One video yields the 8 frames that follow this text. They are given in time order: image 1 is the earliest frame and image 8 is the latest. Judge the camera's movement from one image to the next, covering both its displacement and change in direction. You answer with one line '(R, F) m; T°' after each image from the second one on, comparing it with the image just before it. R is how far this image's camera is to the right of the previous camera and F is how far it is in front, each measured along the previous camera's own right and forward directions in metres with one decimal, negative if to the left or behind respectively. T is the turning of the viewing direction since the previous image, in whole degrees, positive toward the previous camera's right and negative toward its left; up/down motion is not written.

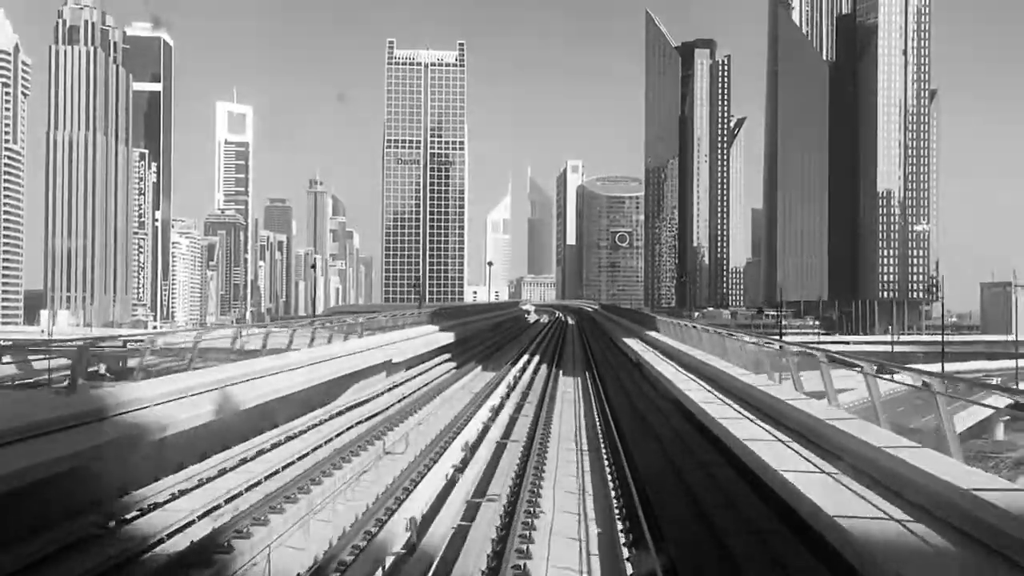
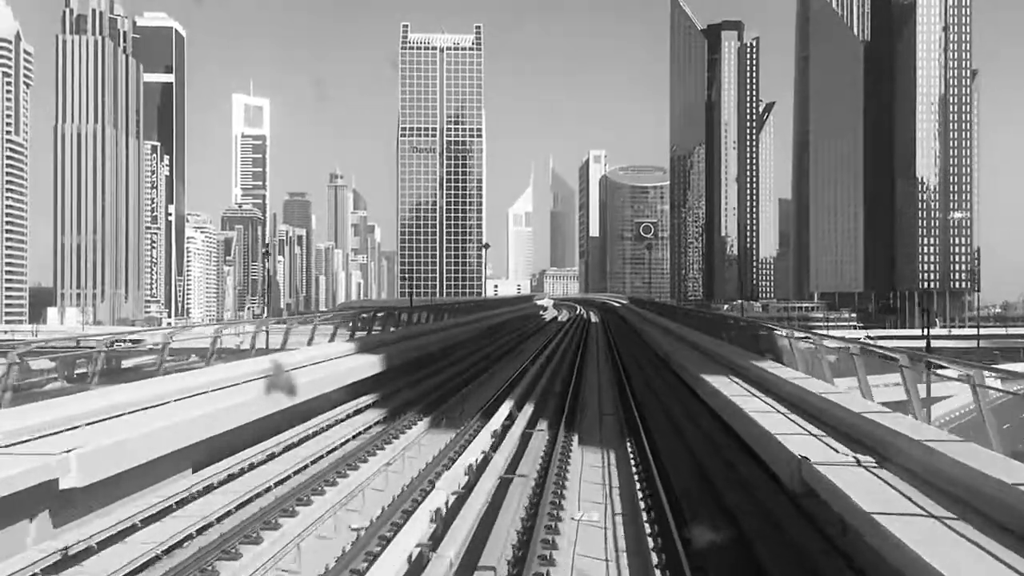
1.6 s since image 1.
(+0.1, +0.8) m; -2°
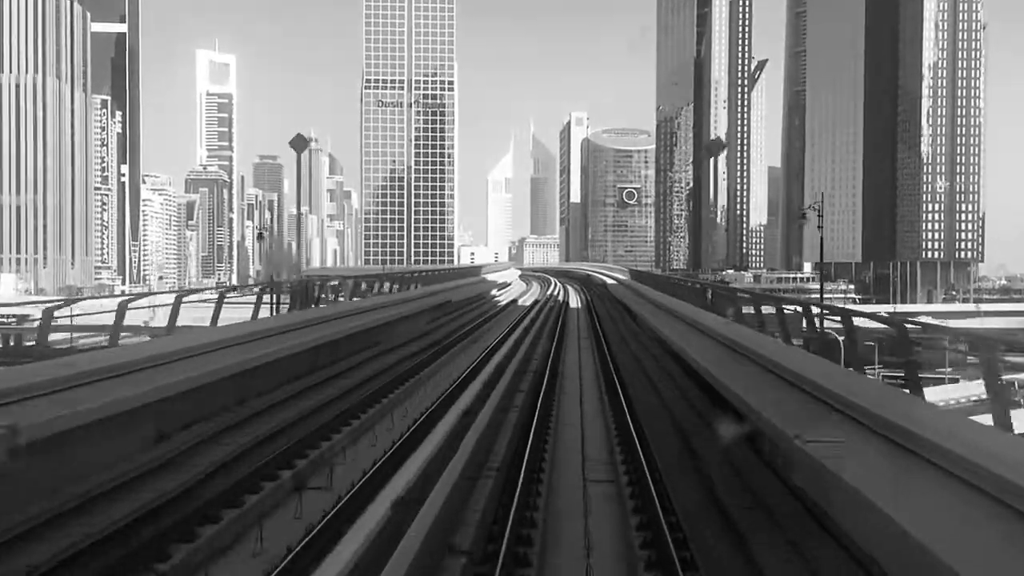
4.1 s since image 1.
(+0.1, +1.3) m; +1°
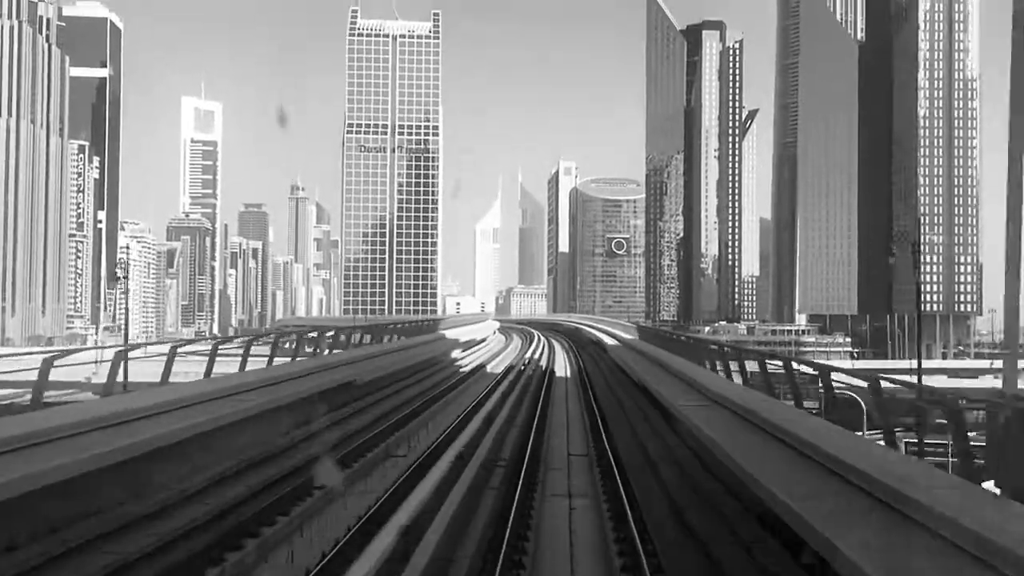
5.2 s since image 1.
(0.0, +0.6) m; +1°
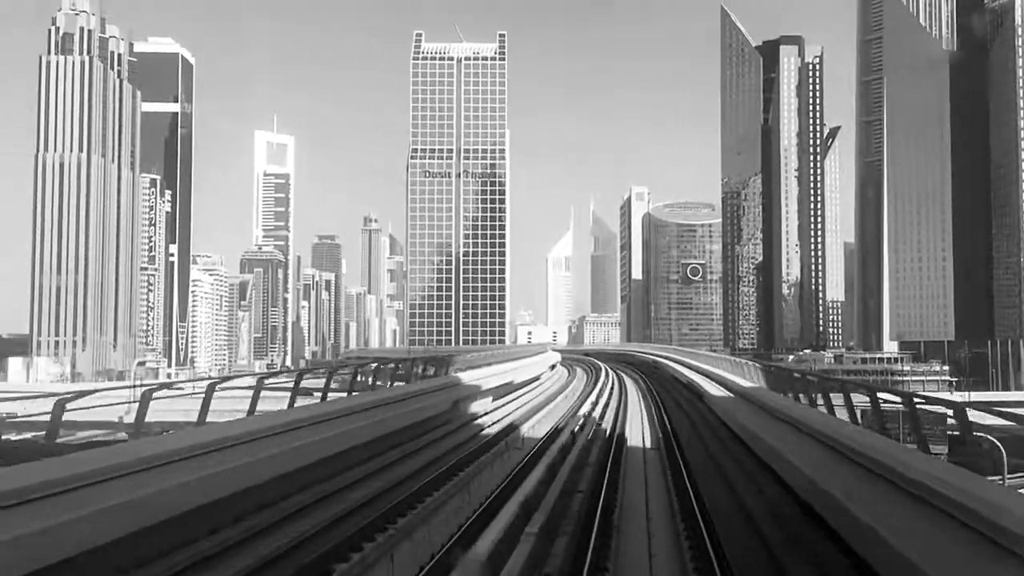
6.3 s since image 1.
(+0.1, +0.9) m; -5°
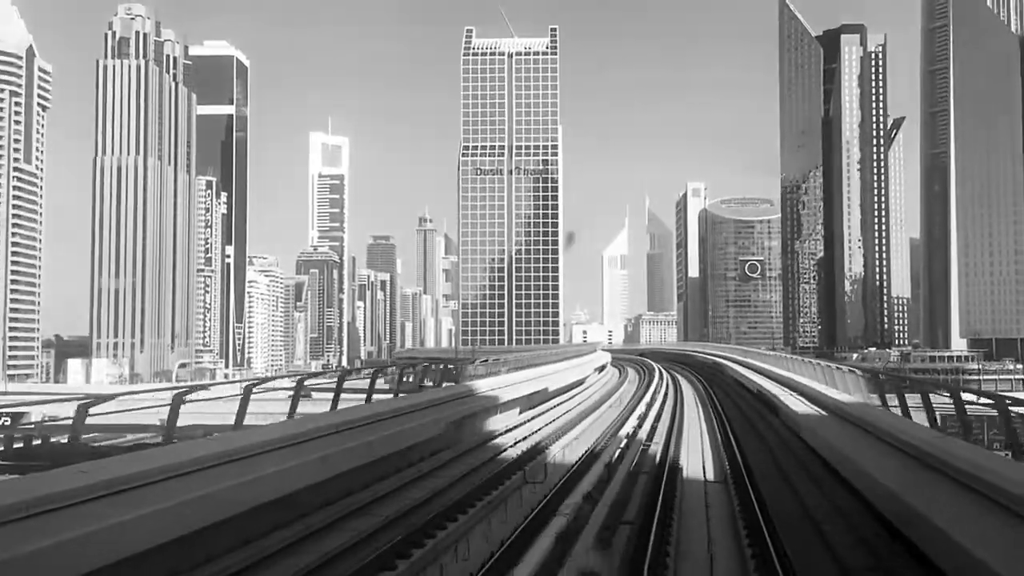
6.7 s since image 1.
(+0.1, +0.4) m; -4°
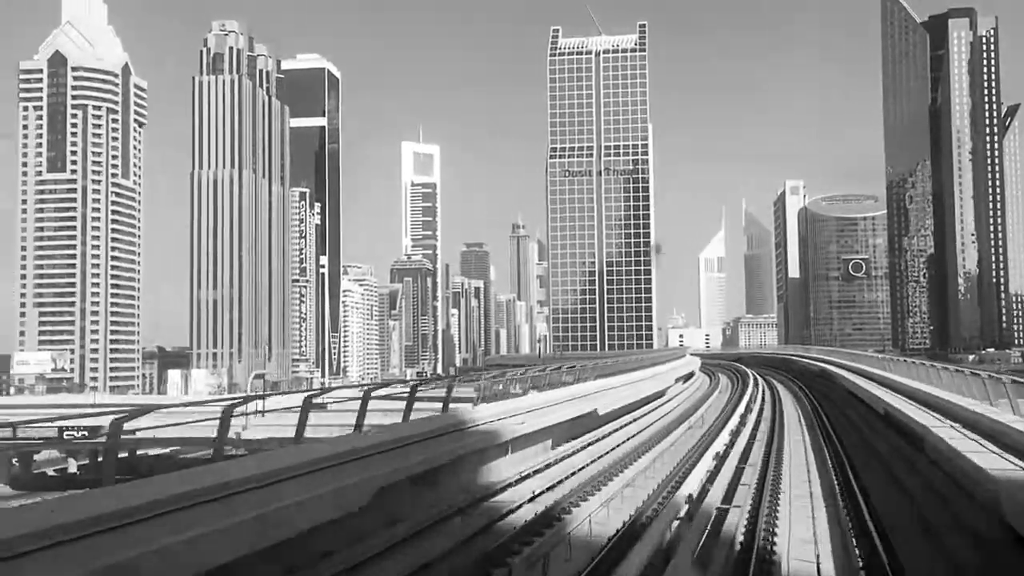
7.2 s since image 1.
(+0.1, +0.5) m; -7°
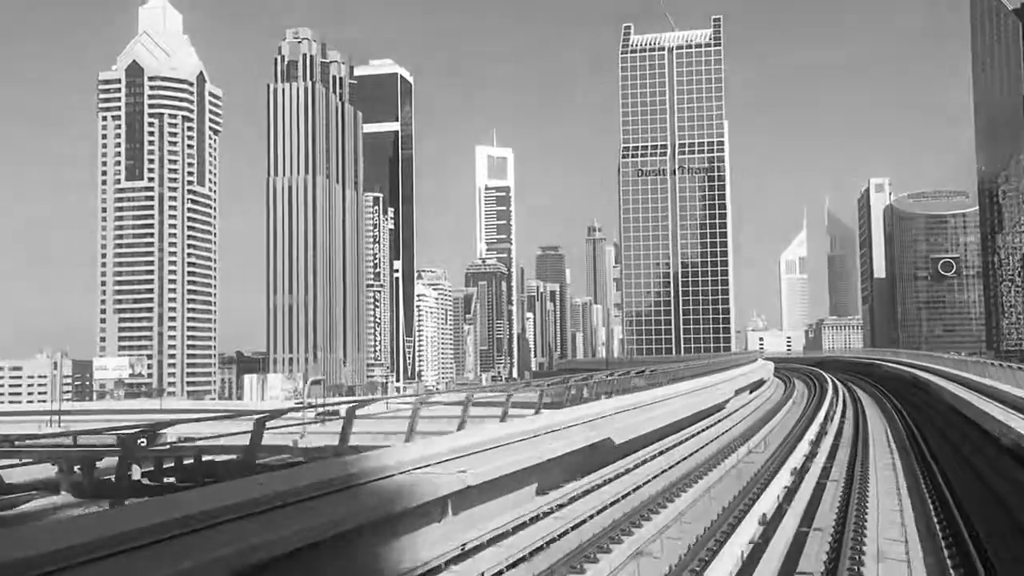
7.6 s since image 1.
(+0.1, +0.3) m; -6°
